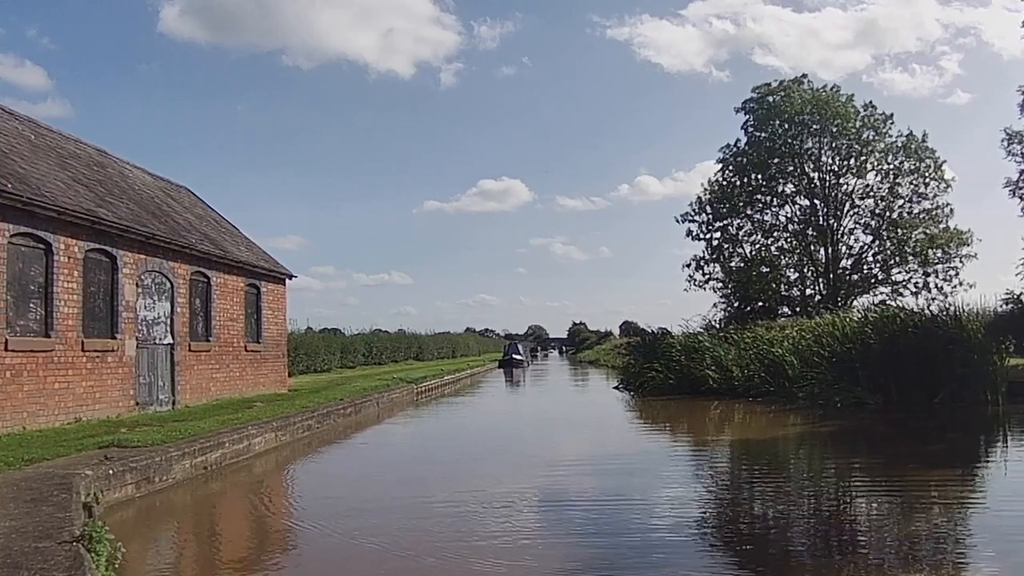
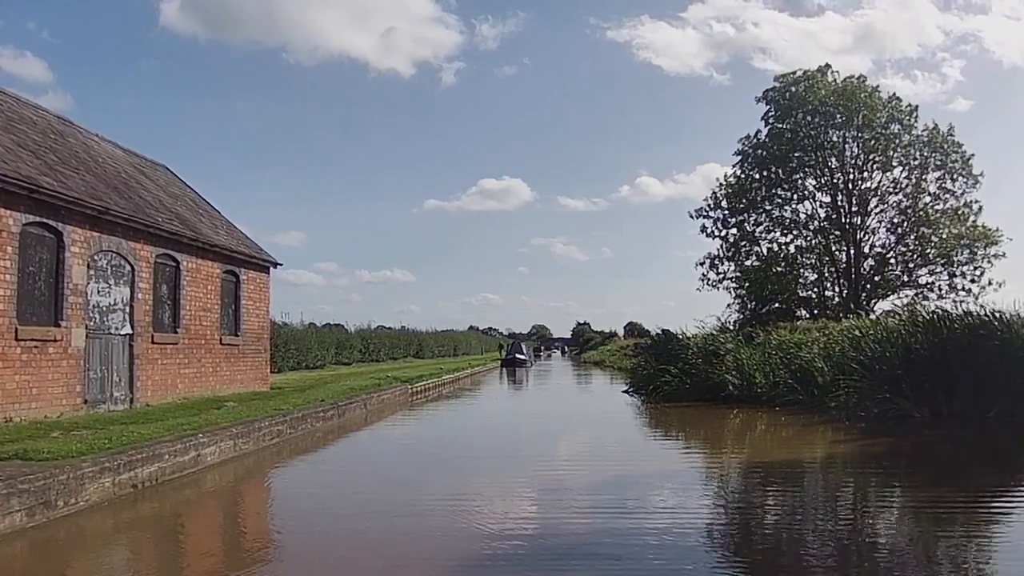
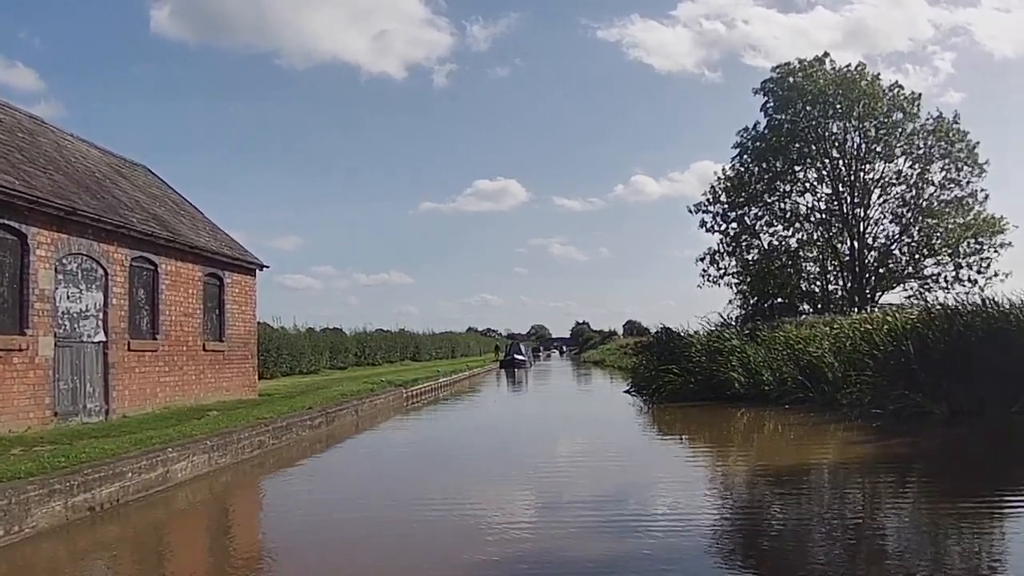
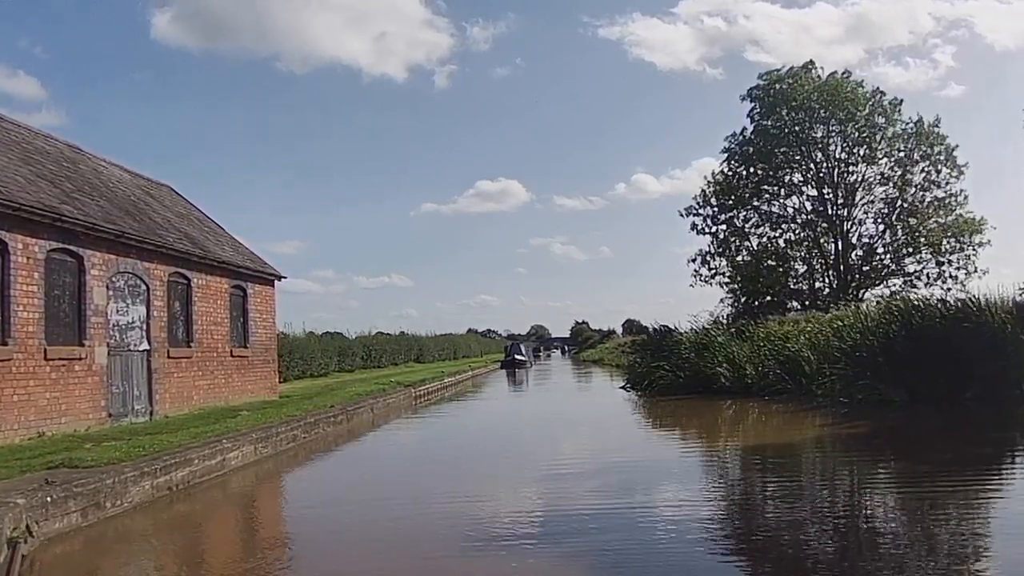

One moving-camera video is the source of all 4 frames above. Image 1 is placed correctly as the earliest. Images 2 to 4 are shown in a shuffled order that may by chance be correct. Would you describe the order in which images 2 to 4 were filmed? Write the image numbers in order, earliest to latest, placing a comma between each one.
4, 2, 3
